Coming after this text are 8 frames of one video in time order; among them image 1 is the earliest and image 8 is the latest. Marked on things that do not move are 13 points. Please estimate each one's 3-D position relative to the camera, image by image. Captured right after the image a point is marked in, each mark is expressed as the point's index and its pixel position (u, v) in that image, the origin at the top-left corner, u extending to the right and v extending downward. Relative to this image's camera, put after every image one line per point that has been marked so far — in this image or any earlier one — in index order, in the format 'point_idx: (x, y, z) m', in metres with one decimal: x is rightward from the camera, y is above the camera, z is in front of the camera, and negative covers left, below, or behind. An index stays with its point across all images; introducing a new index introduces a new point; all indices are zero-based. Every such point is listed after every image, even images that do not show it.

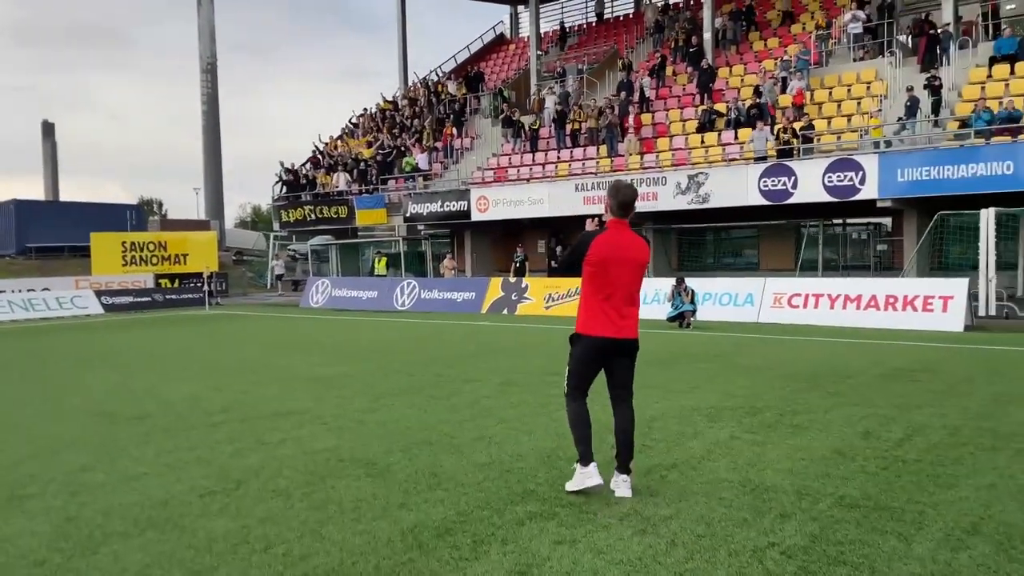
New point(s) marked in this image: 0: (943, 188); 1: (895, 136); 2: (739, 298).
0: (+9.4, +2.2, +17.6) m
1: (+8.8, +3.5, +18.6) m
2: (+4.7, -0.2, +16.7) m
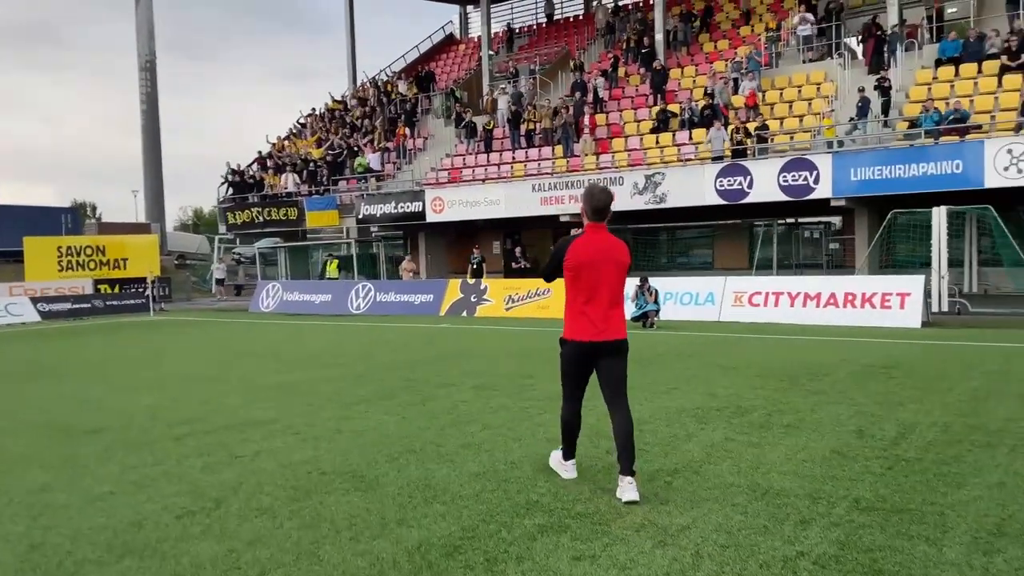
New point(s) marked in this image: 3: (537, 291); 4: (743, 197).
0: (+8.5, +2.2, +18.0) m
1: (+7.8, +3.5, +18.9) m
2: (+3.9, -0.2, +16.8) m
3: (+0.6, -0.1, +19.4) m
4: (+5.6, +2.2, +19.9) m
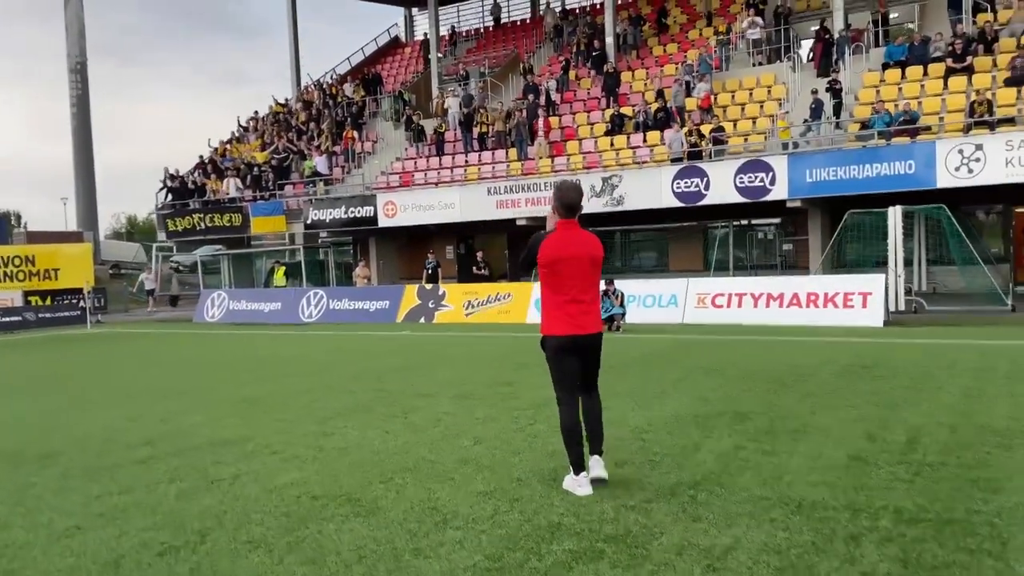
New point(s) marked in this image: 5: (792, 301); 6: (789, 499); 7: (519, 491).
0: (+7.6, +2.2, +18.2) m
1: (+6.8, +3.5, +19.1) m
2: (+3.1, -0.2, +16.6) m
3: (-0.4, -0.2, +19.0) m
4: (+4.6, +2.2, +19.9) m
5: (+5.3, -0.3, +15.2) m
6: (+1.5, -1.1, +4.4) m
7: (0.0, -1.2, +4.8) m
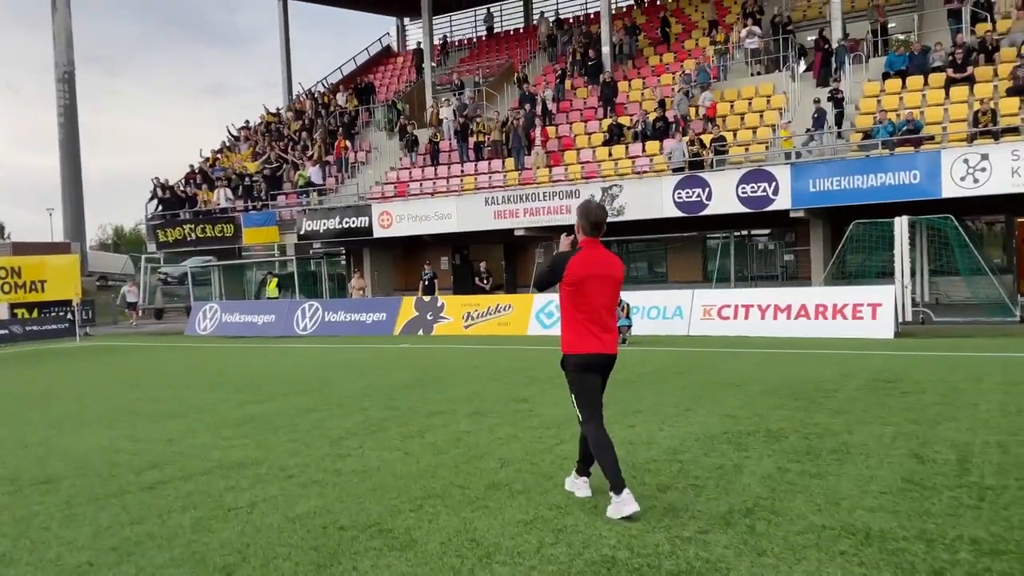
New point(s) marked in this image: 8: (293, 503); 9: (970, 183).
0: (+7.6, +2.0, +18.1) m
1: (+6.8, +3.3, +19.0) m
2: (+3.2, -0.5, +16.4) m
3: (-0.3, -0.4, +18.7) m
4: (+4.6, +1.9, +19.7) m
5: (+5.3, -0.5, +15.0) m
6: (+1.7, -1.2, +4.2) m
7: (+0.3, -1.3, +4.5) m
8: (-1.4, -1.3, +5.1) m
9: (+9.5, +2.2, +16.8) m
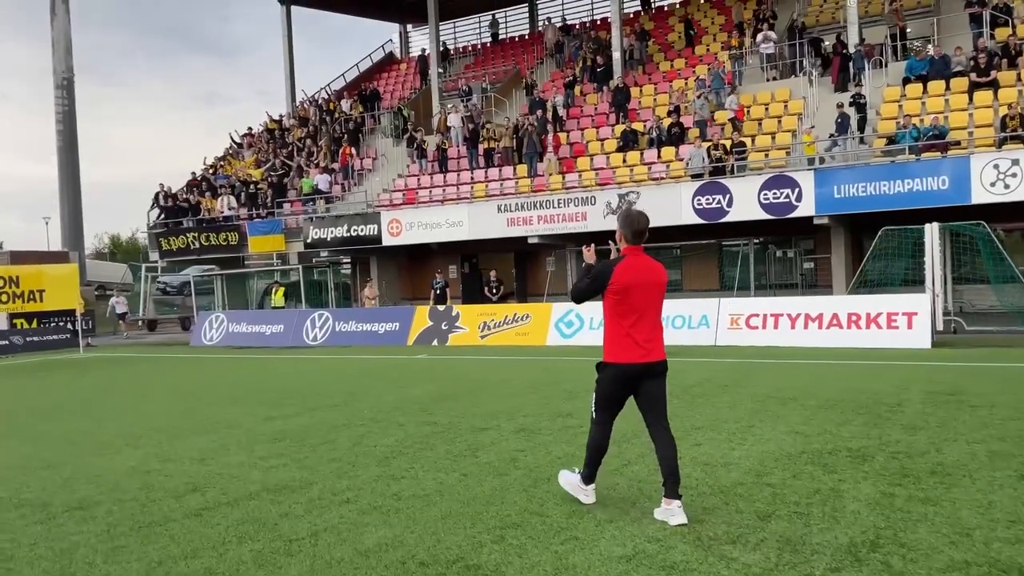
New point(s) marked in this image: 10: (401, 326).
0: (+8.0, +1.8, +17.7) m
1: (+7.2, +3.1, +18.6) m
2: (+3.6, -0.6, +16.0) m
3: (0.0, -0.6, +18.3) m
4: (+5.0, +1.7, +19.3) m
5: (+5.8, -0.6, +14.6) m
6: (+2.2, -1.3, +3.7) m
7: (+0.8, -1.3, +4.0) m
8: (-0.9, -1.4, +4.6) m
9: (+9.9, +2.0, +16.5) m
10: (-2.7, -0.9, +19.8) m
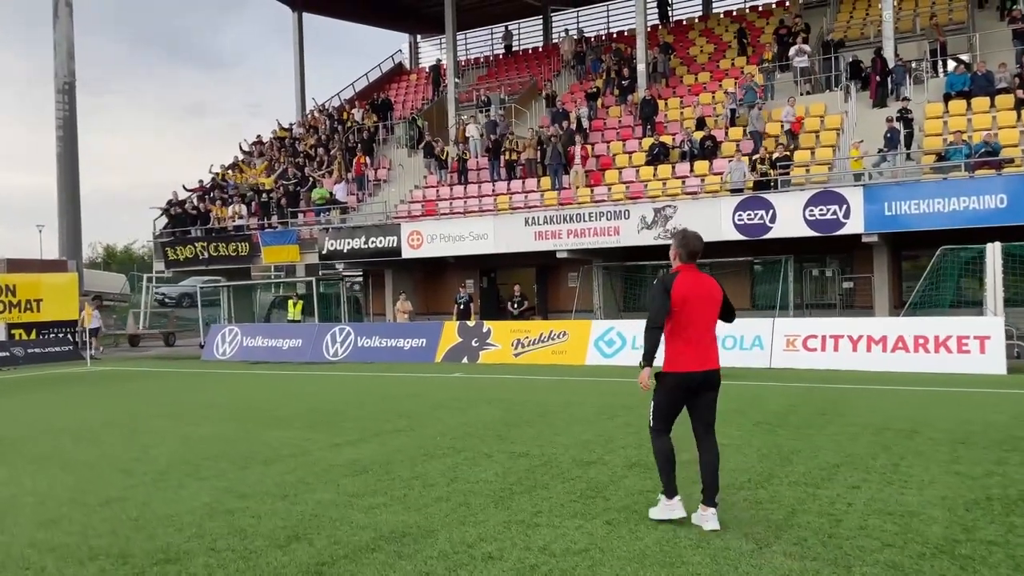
0: (+8.8, +1.4, +17.0) m
1: (+8.0, +2.6, +18.0) m
2: (+4.4, -1.0, +15.2) m
3: (+0.8, -1.0, +17.5) m
4: (+5.8, +1.3, +18.6) m
5: (+6.6, -1.0, +13.9) m
6: (+3.2, -1.4, +2.9) m
7: (+1.8, -1.4, +3.2) m
8: (+0.1, -1.5, +3.8) m
9: (+10.7, +1.6, +15.9) m
10: (-2.0, -1.3, +18.9) m
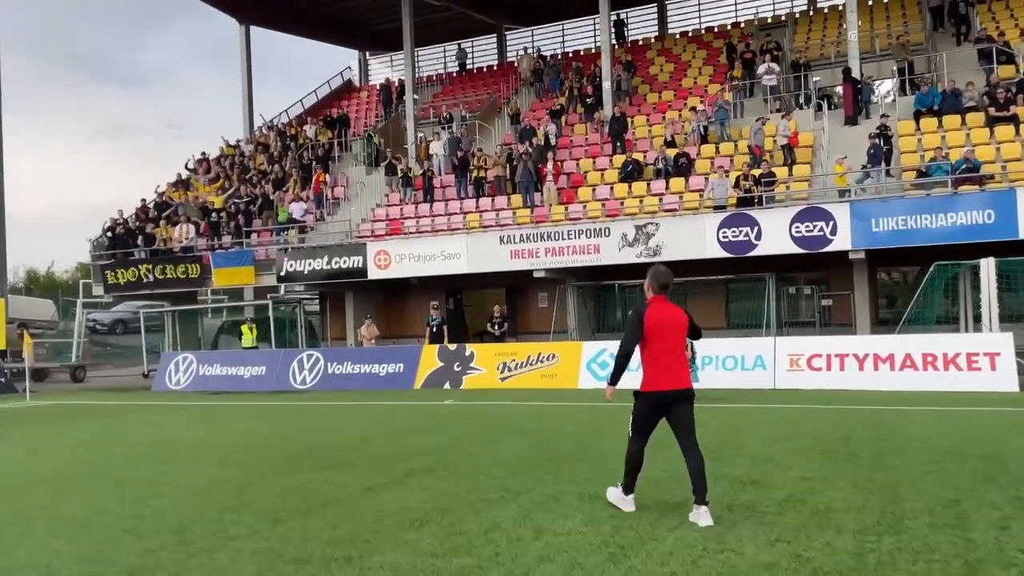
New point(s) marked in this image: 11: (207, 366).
0: (+8.5, +1.0, +17.0) m
1: (+7.6, +2.3, +17.9) m
2: (+4.3, -1.3, +14.7) m
3: (+0.5, -1.4, +16.7) m
4: (+5.4, +0.9, +18.3) m
5: (+6.6, -1.3, +13.6) m
6: (+4.2, -1.4, +2.4) m
7: (+2.7, -1.4, +2.6) m
8: (+1.0, -1.5, +3.0) m
9: (+10.5, +1.3, +16.0) m
10: (-2.3, -1.7, +17.8) m
11: (-7.5, -1.9, +19.9) m
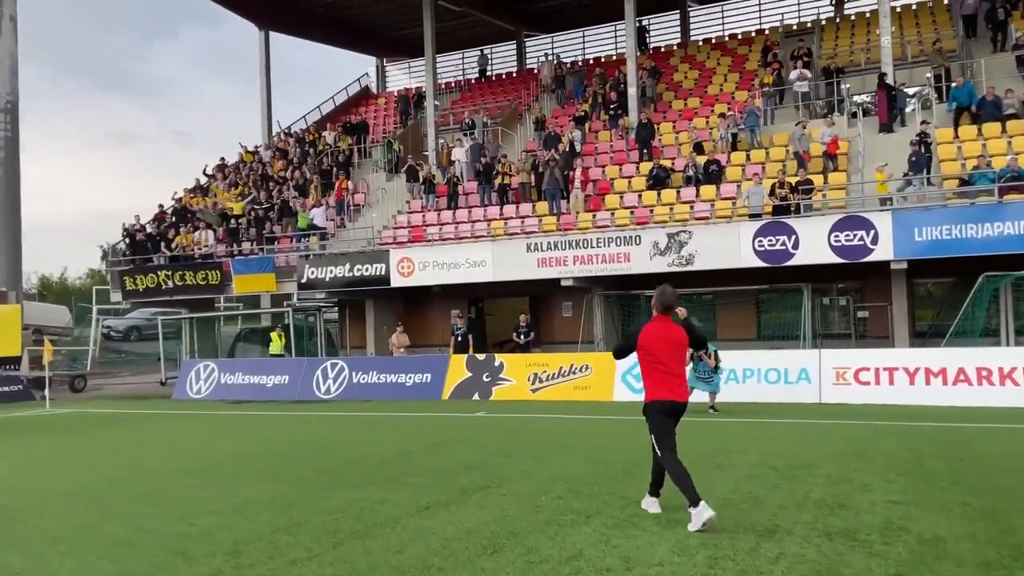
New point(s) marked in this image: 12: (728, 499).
0: (+9.2, +0.8, +16.5) m
1: (+8.3, +2.0, +17.4) m
2: (+4.9, -1.5, +14.2) m
3: (+1.2, -1.6, +16.2) m
4: (+6.0, +0.6, +17.8) m
5: (+7.2, -1.4, +13.1) m
6: (+4.7, -1.4, +1.9) m
7: (+3.2, -1.5, +2.1) m
8: (+1.5, -1.6, +2.5) m
9: (+11.2, +1.0, +15.4) m
10: (-1.7, -1.9, +17.4) m
11: (-6.8, -2.1, +19.5) m
12: (+1.8, -1.7, +6.8) m
